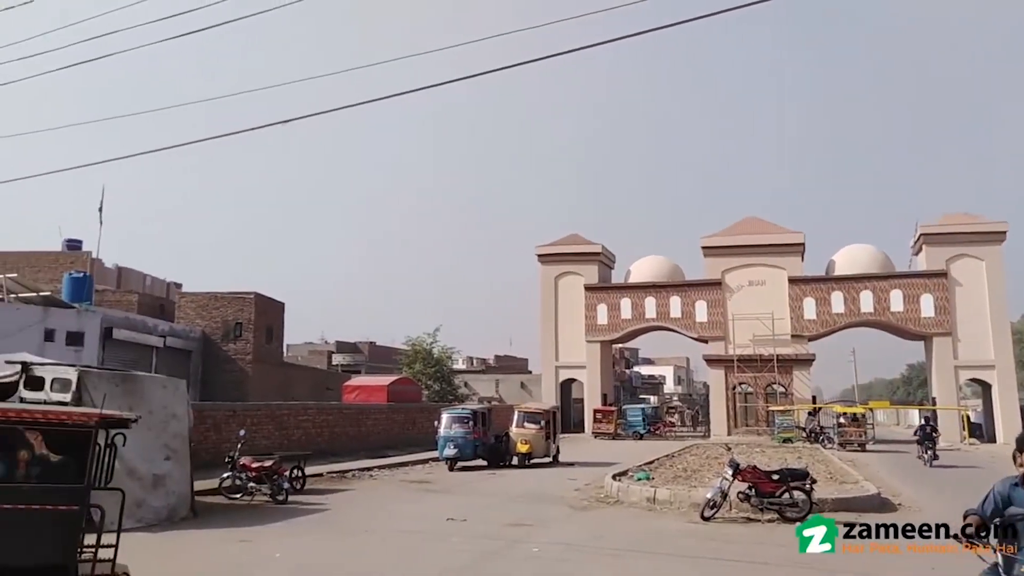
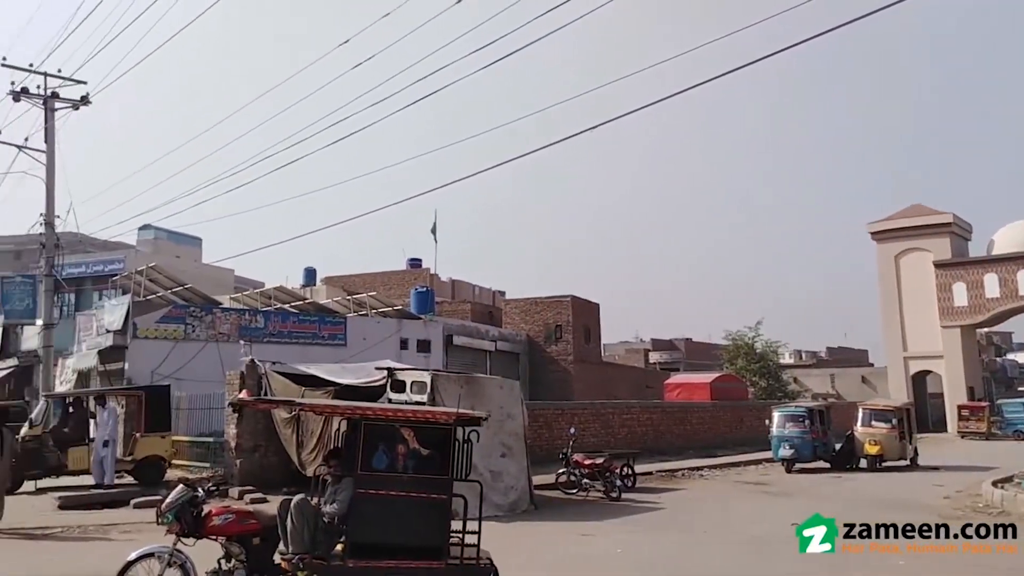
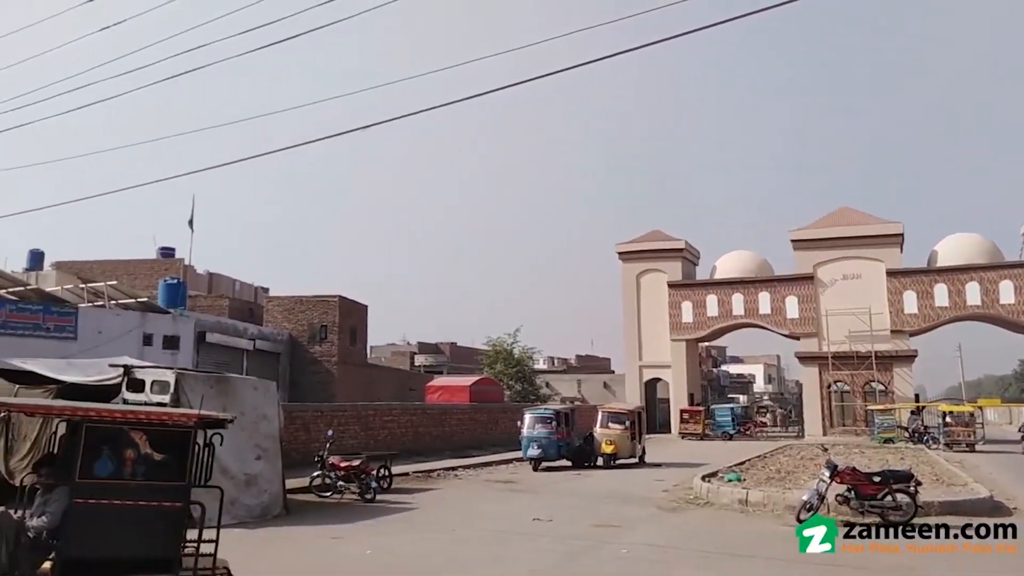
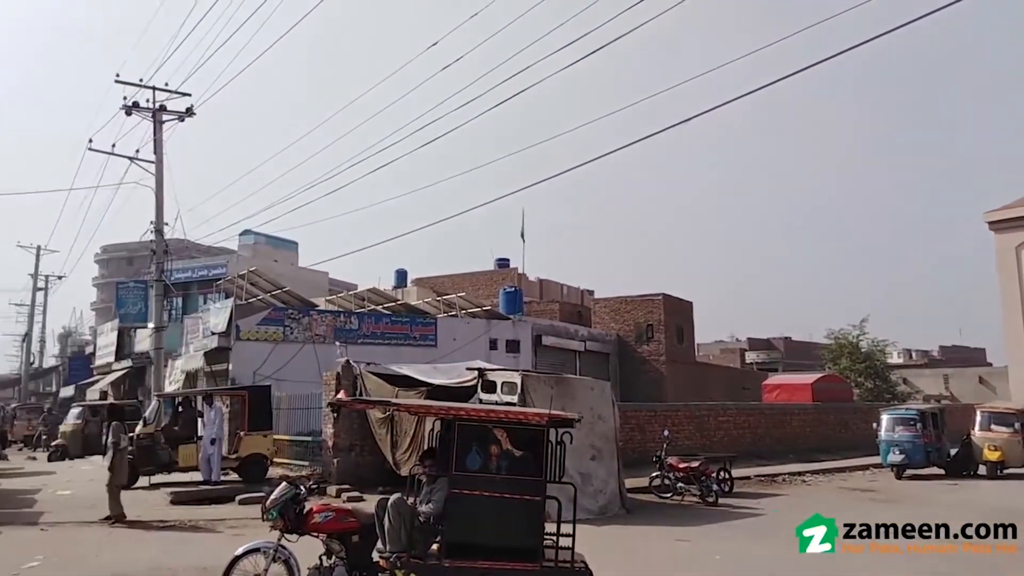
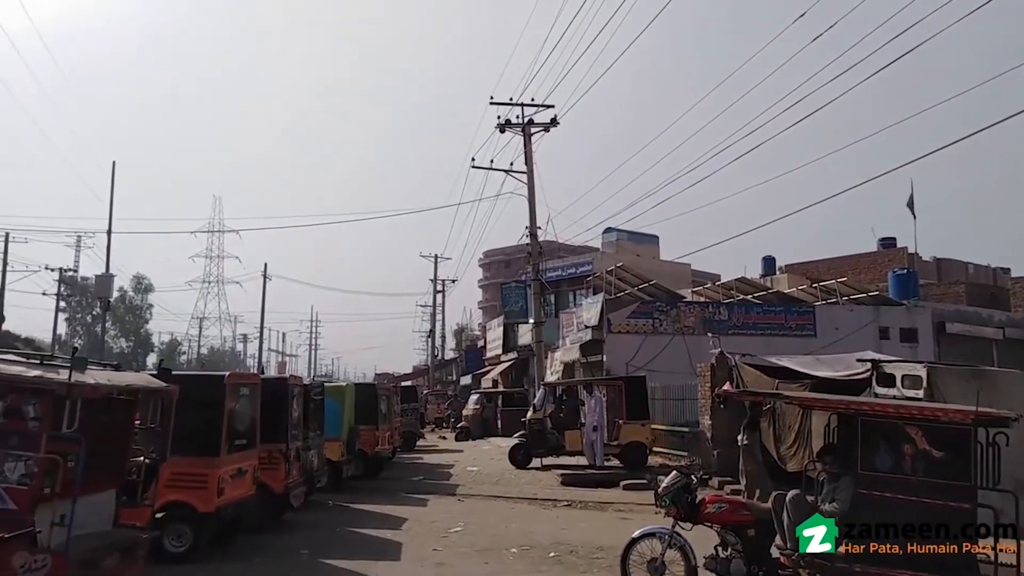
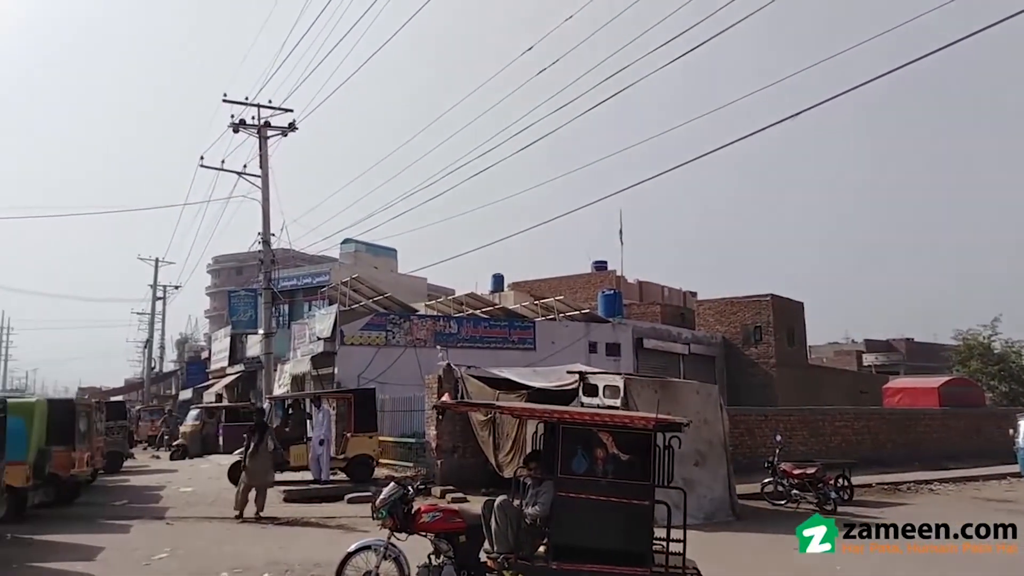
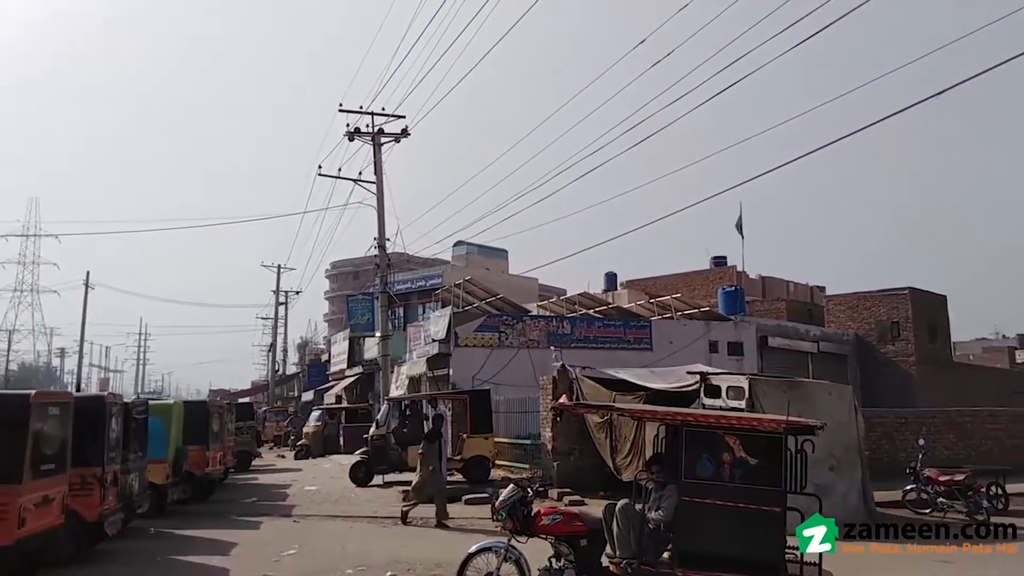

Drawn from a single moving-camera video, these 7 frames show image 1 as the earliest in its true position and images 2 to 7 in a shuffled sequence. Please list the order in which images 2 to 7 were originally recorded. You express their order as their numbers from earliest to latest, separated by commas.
3, 2, 4, 6, 7, 5
